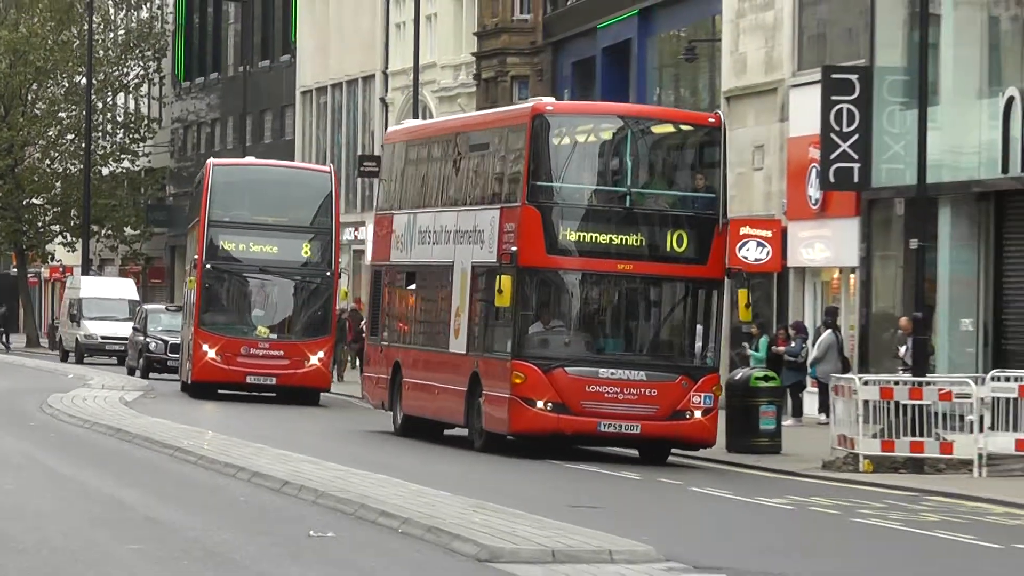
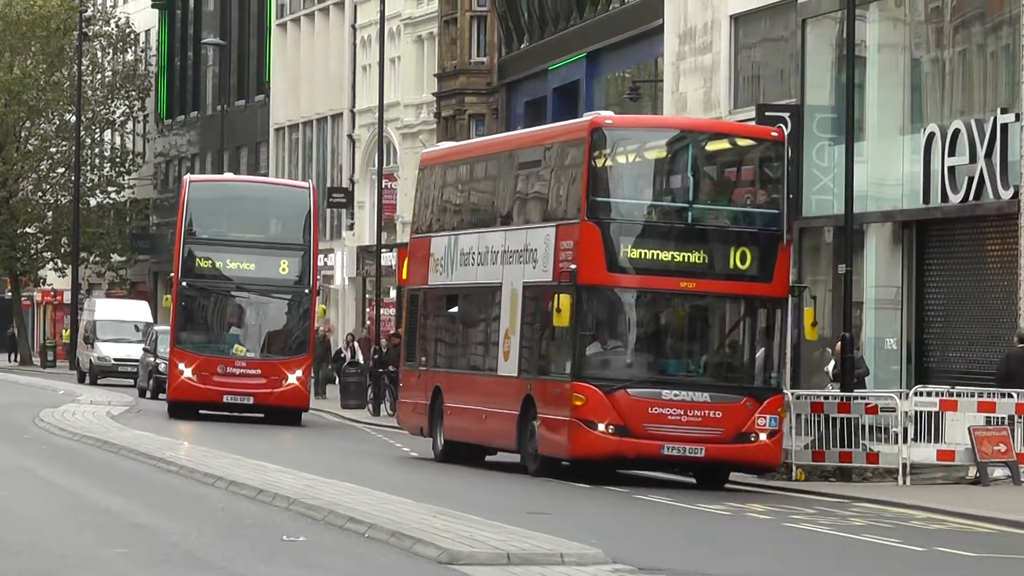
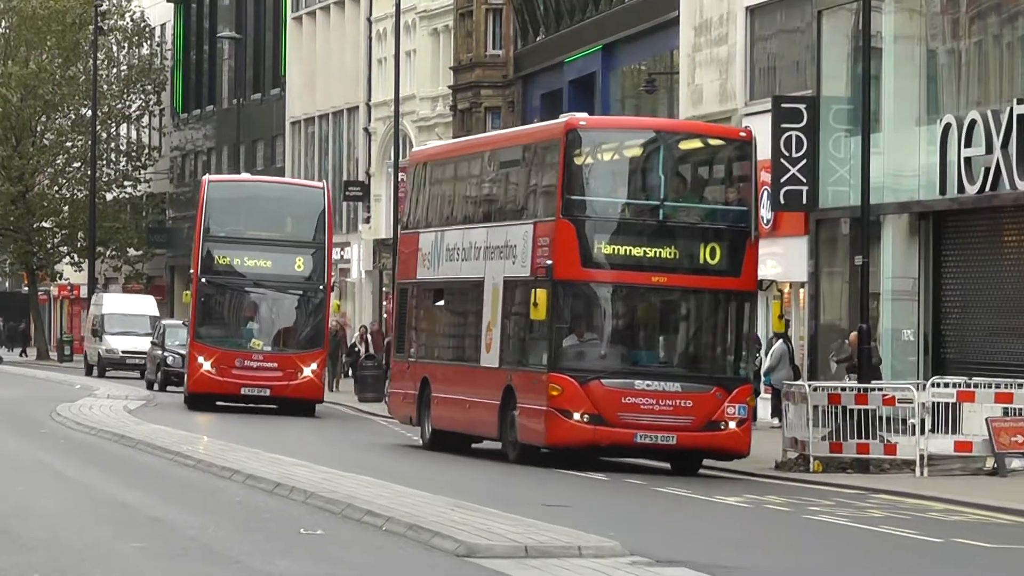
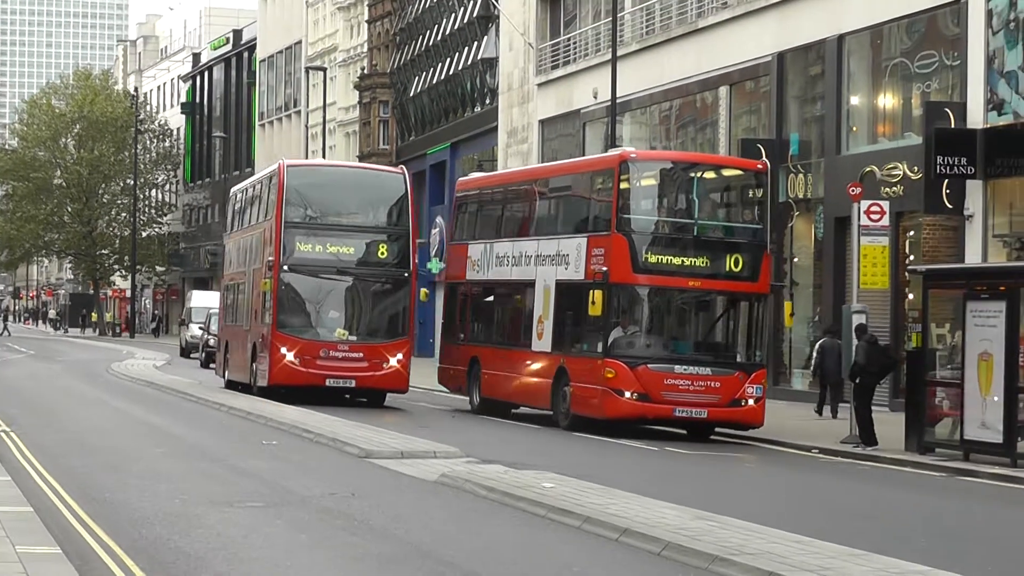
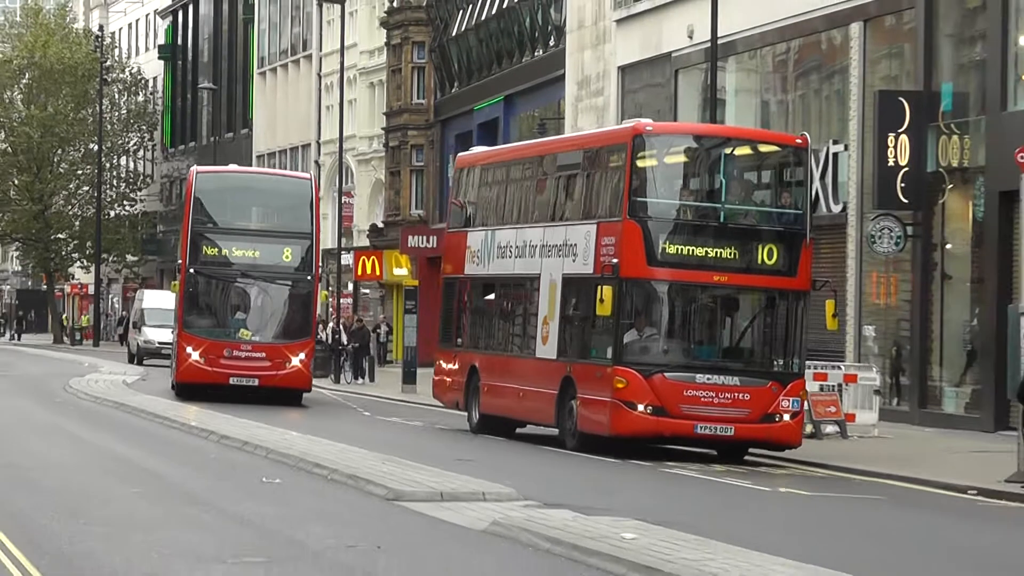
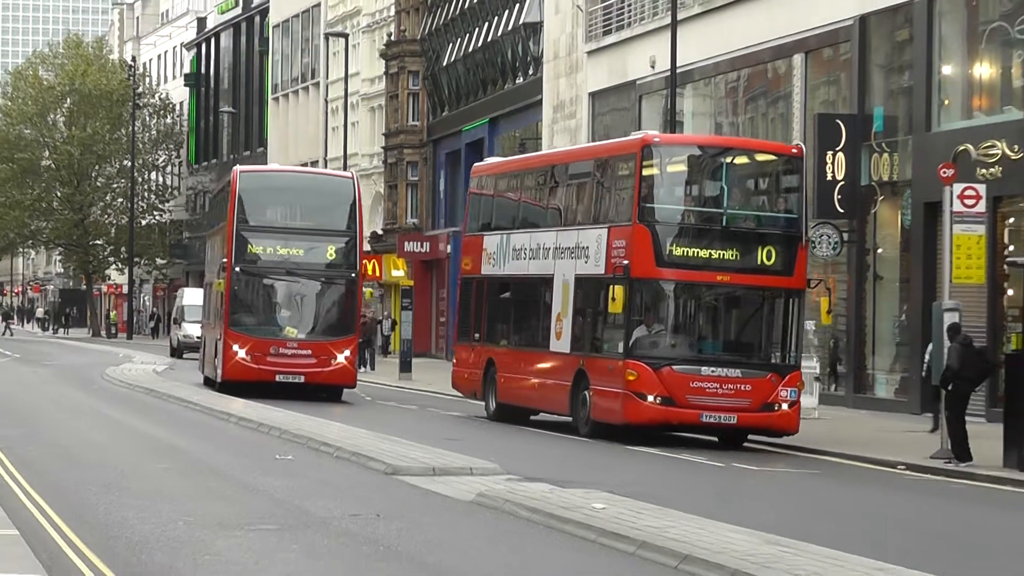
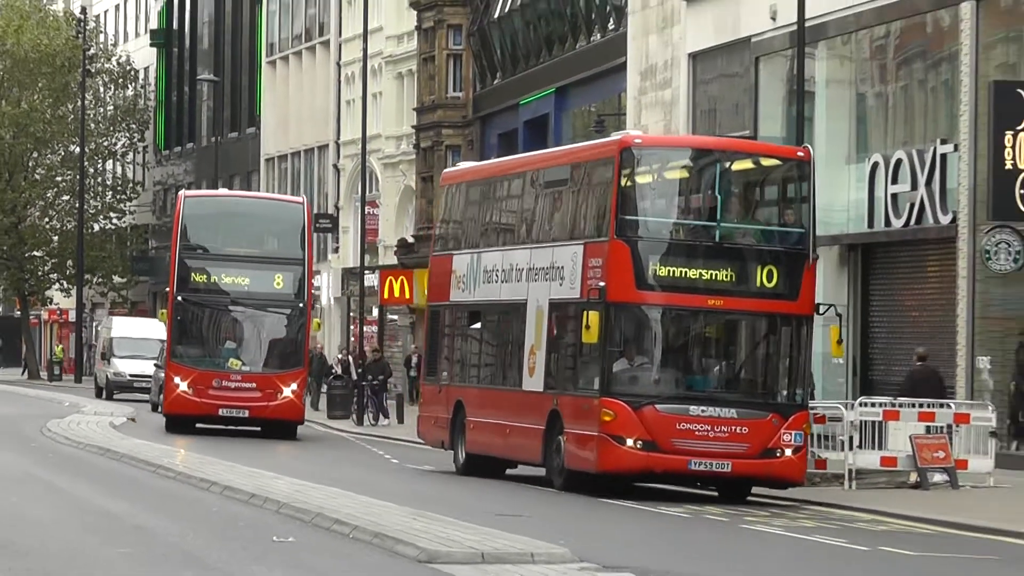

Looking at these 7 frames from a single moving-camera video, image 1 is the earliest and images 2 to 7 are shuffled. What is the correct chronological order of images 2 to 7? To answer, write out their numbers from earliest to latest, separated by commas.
3, 2, 7, 5, 6, 4
